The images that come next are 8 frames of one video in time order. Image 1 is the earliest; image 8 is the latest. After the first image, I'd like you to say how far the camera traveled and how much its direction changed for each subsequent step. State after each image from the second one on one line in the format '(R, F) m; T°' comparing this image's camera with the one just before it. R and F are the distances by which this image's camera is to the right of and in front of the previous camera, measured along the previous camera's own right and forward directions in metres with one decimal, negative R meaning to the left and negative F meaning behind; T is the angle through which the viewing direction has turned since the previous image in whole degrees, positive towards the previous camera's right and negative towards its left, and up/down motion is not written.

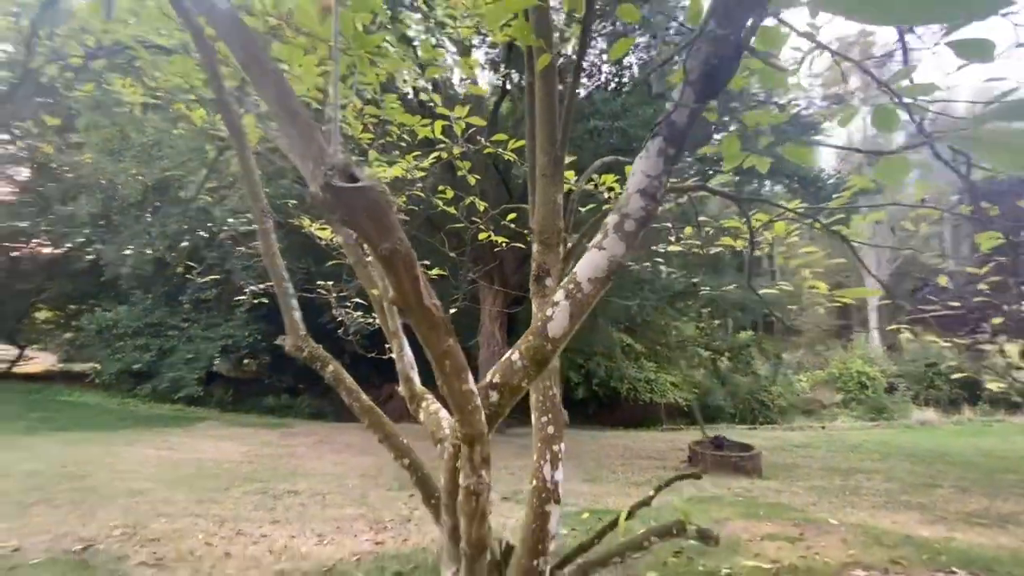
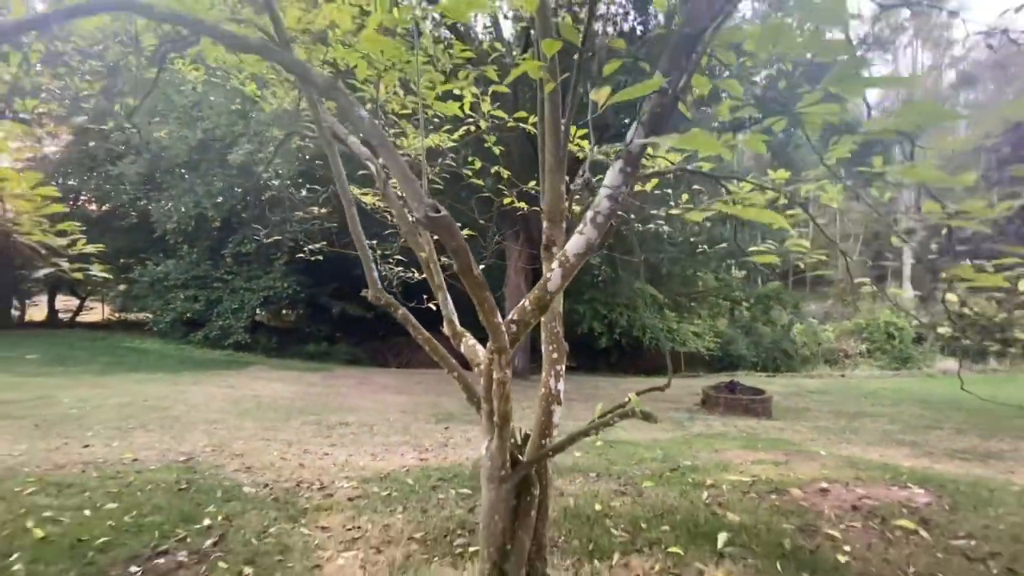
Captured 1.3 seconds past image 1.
(0.0, -0.6) m; -3°
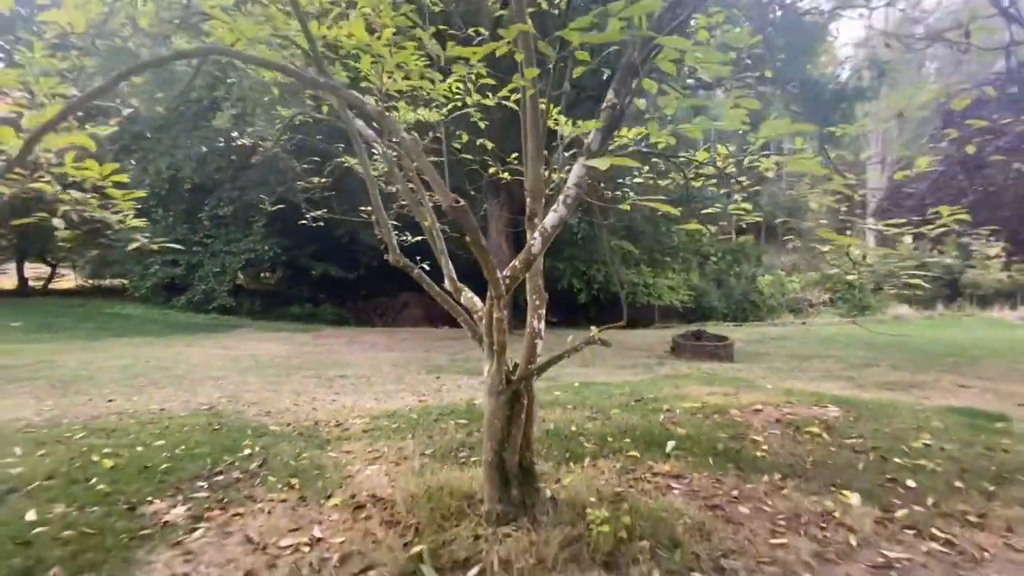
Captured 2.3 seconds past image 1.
(-0.1, -0.7) m; +2°
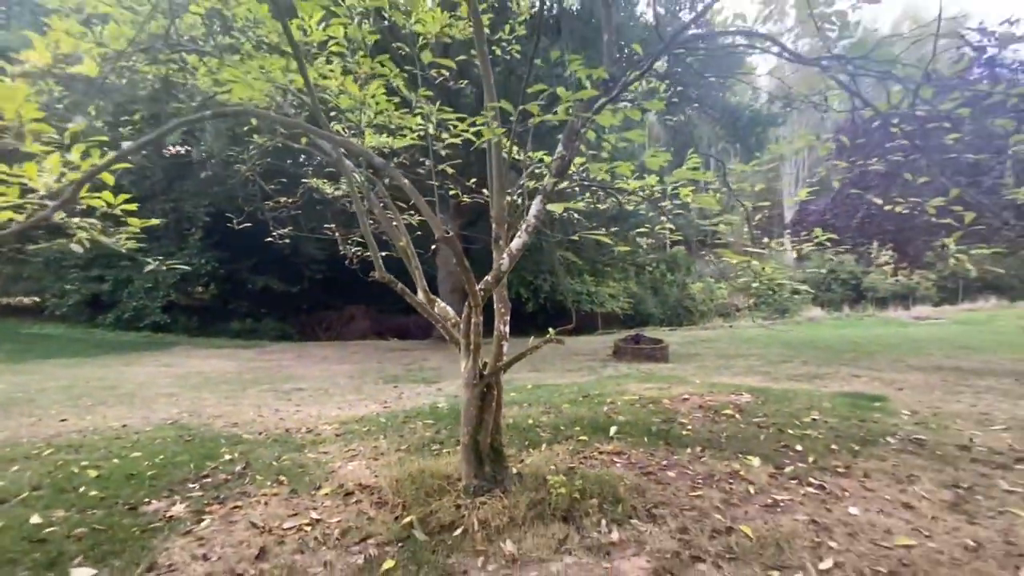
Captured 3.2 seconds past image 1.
(-0.2, -0.6) m; +6°
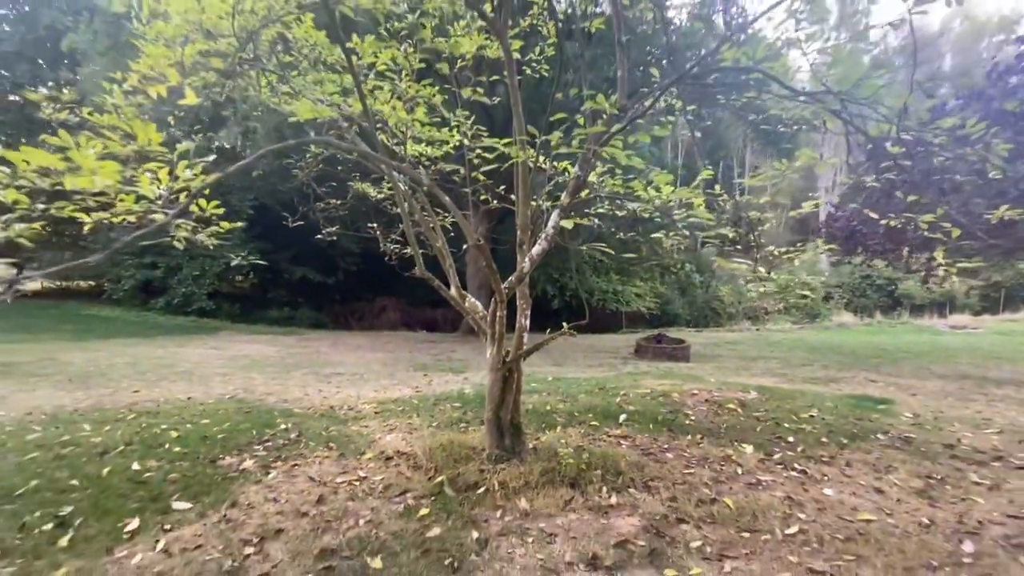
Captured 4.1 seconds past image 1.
(+0.1, -0.5) m; -3°
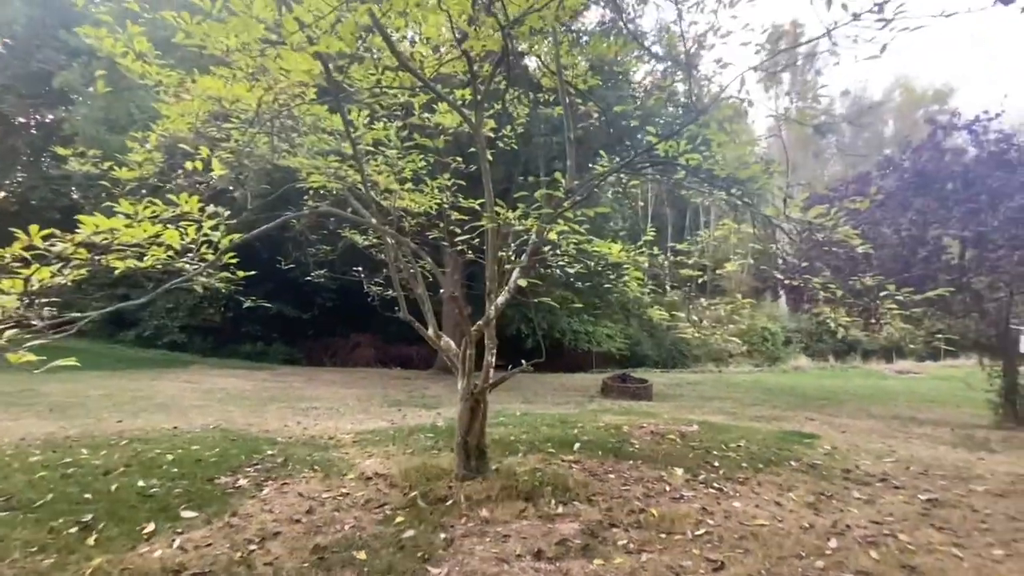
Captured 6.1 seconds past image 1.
(+0.1, -0.8) m; +3°
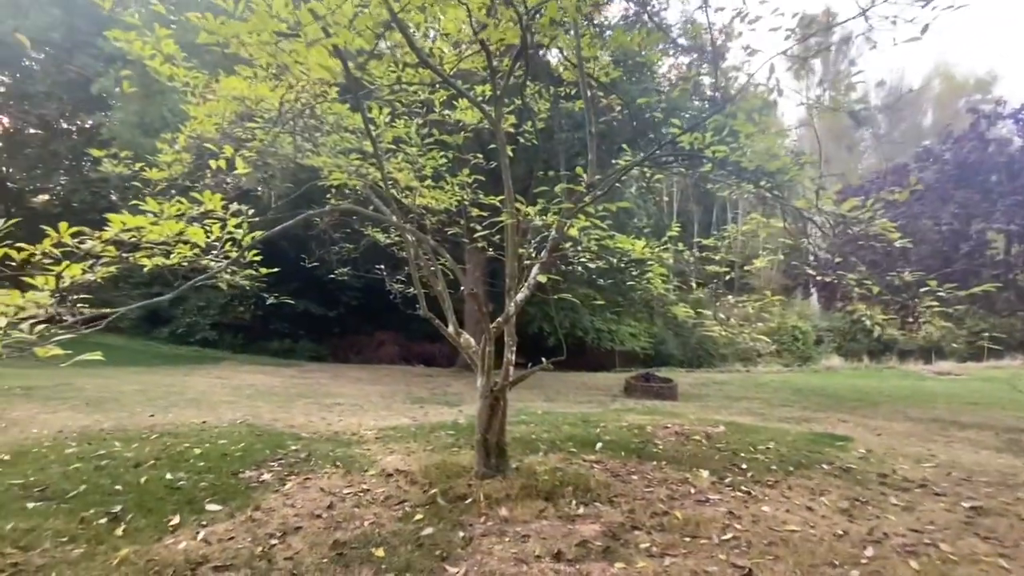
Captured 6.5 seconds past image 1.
(0.0, +0.1) m; -3°
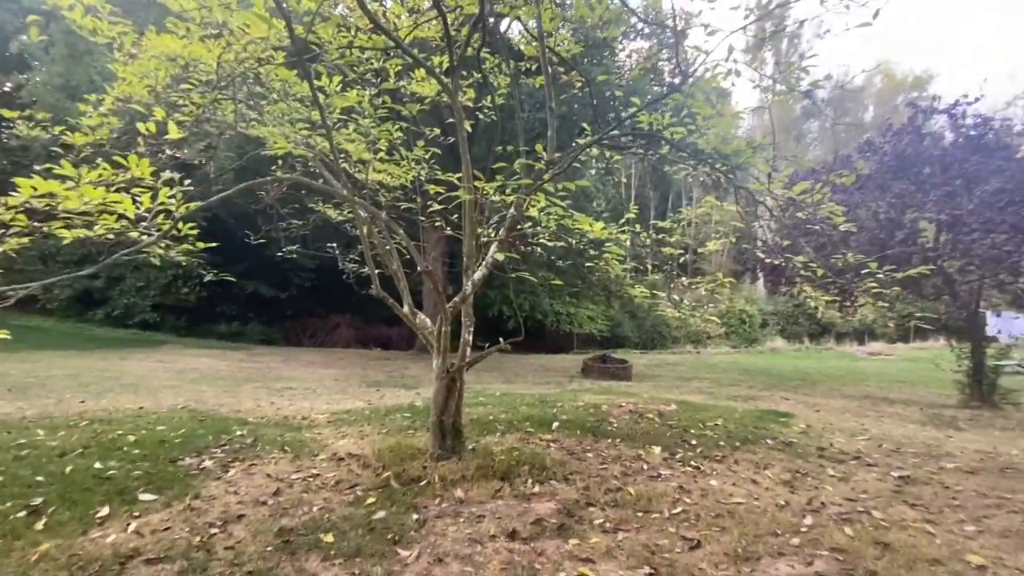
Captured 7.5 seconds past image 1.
(0.0, +0.1) m; +5°
